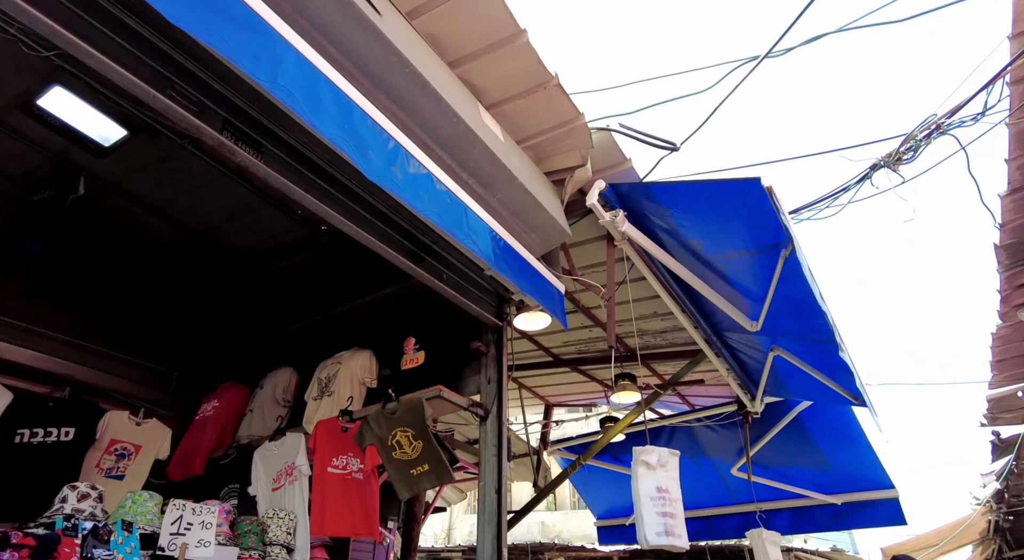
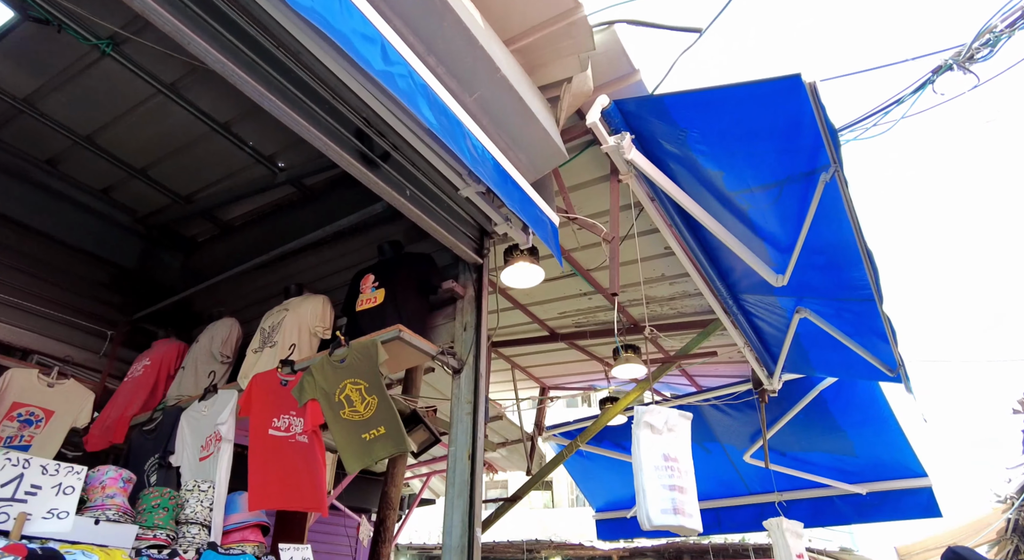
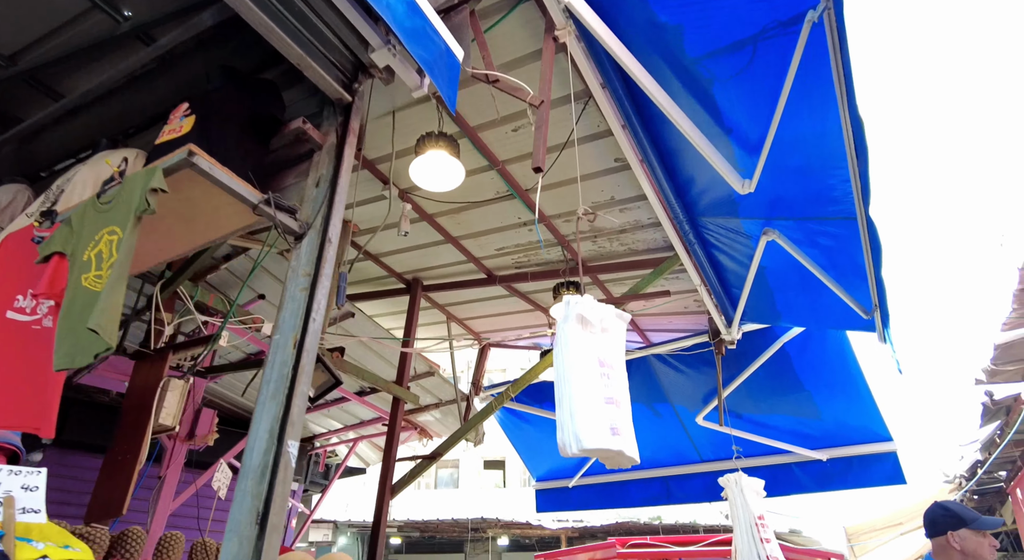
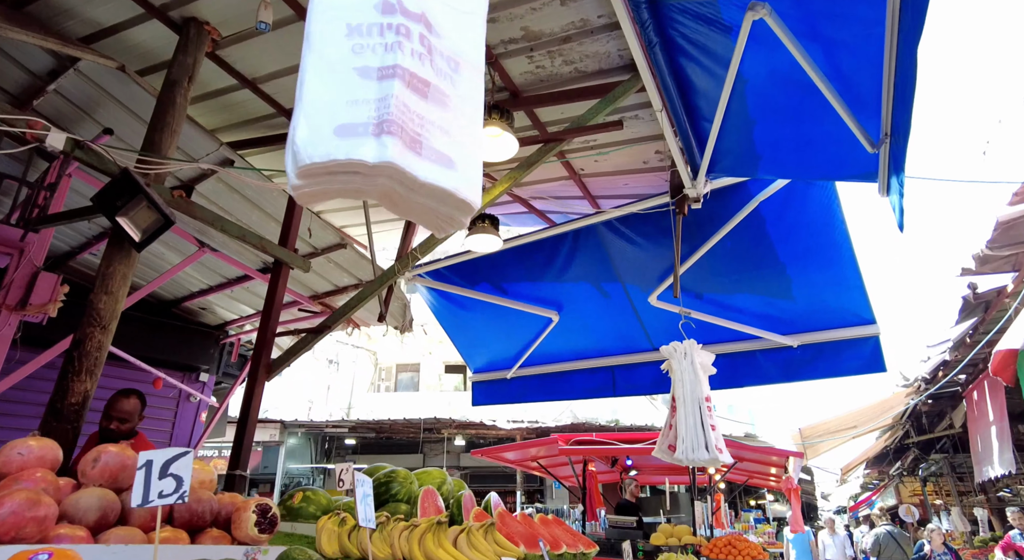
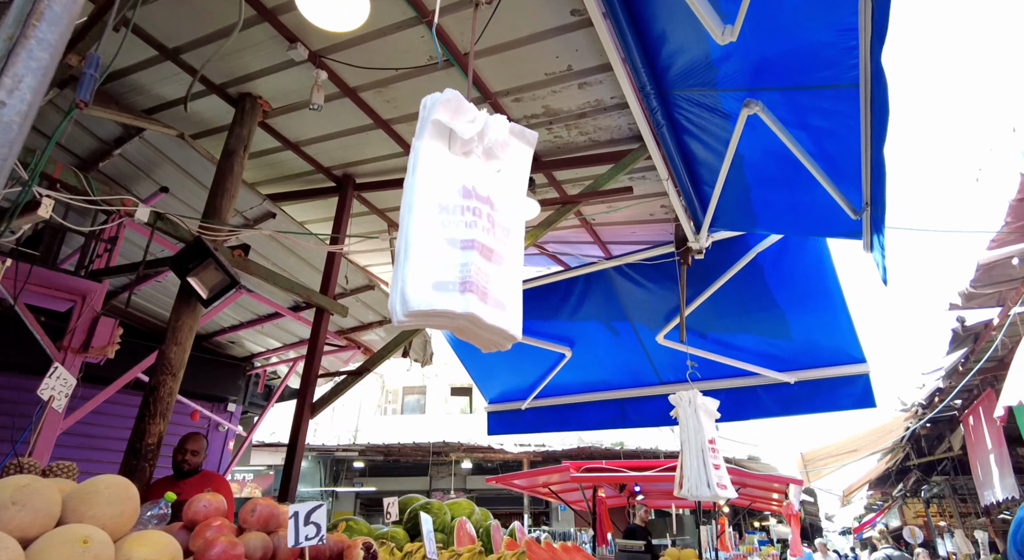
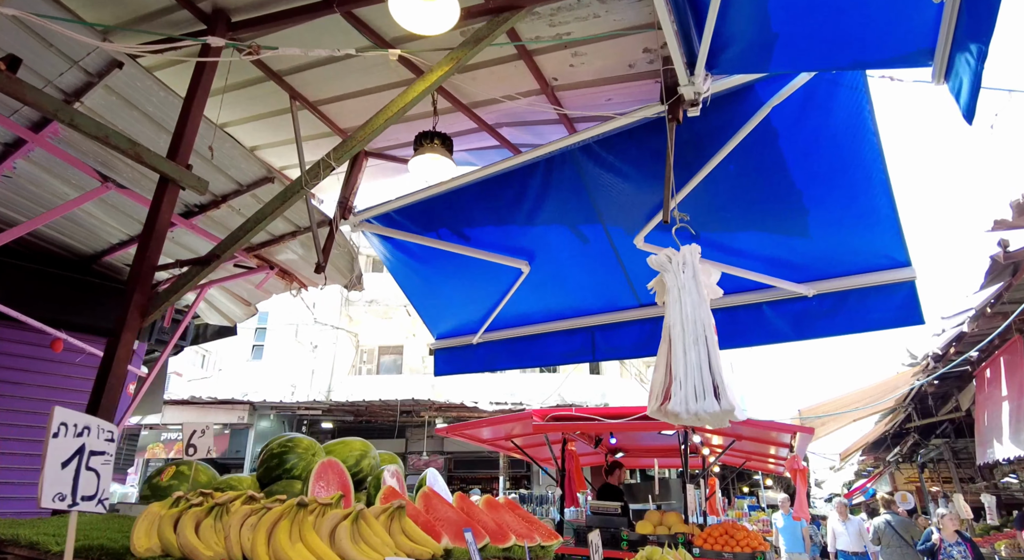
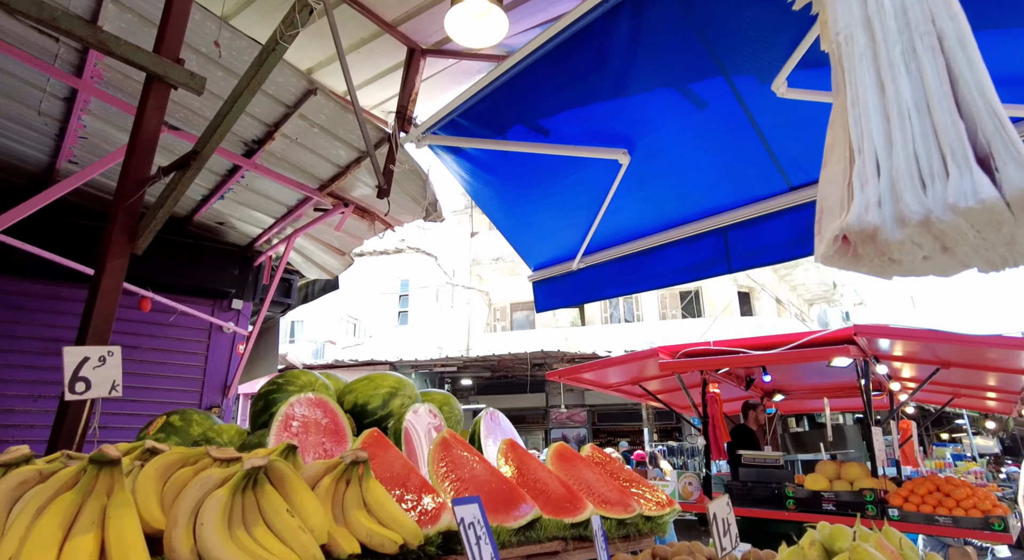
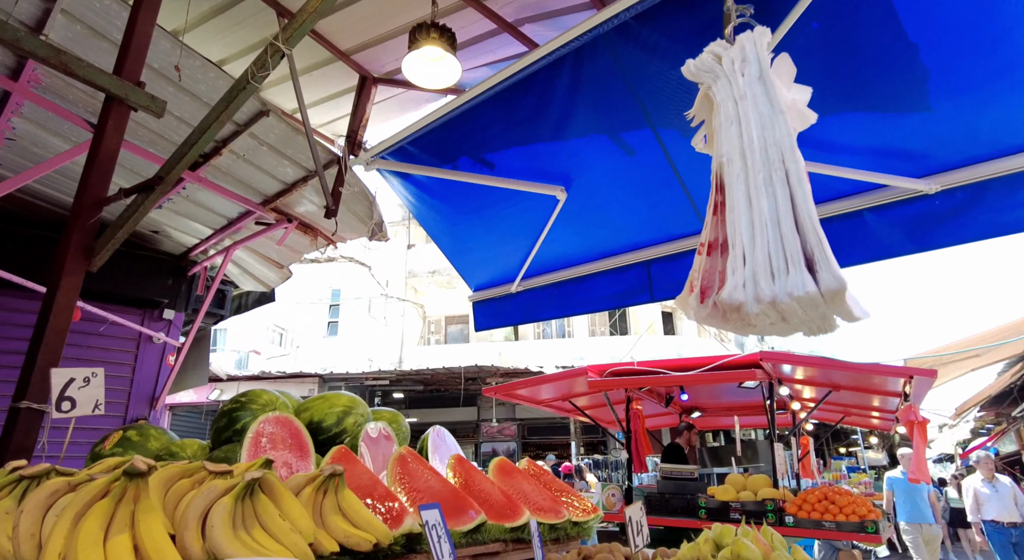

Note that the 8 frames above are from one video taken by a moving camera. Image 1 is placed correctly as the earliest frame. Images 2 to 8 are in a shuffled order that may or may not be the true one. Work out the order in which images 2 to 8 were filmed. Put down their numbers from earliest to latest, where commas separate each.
2, 3, 5, 4, 6, 8, 7
